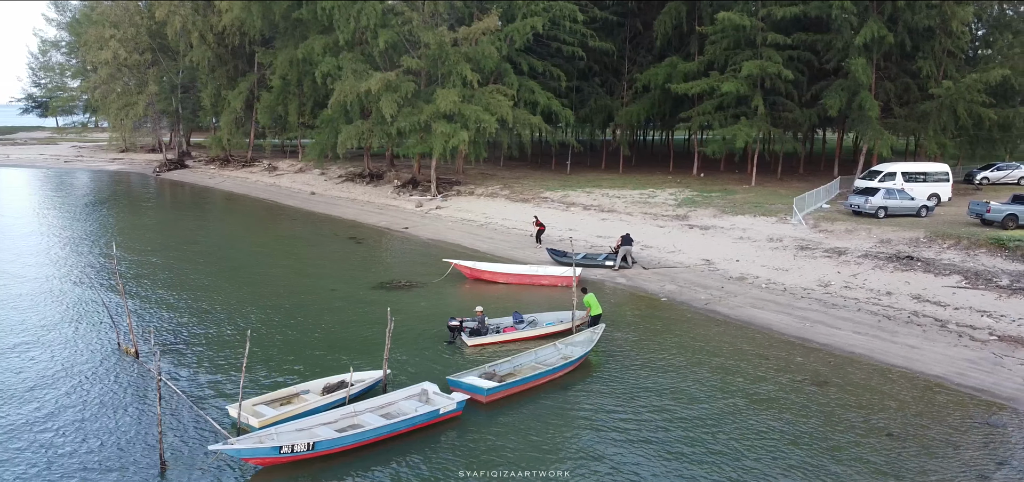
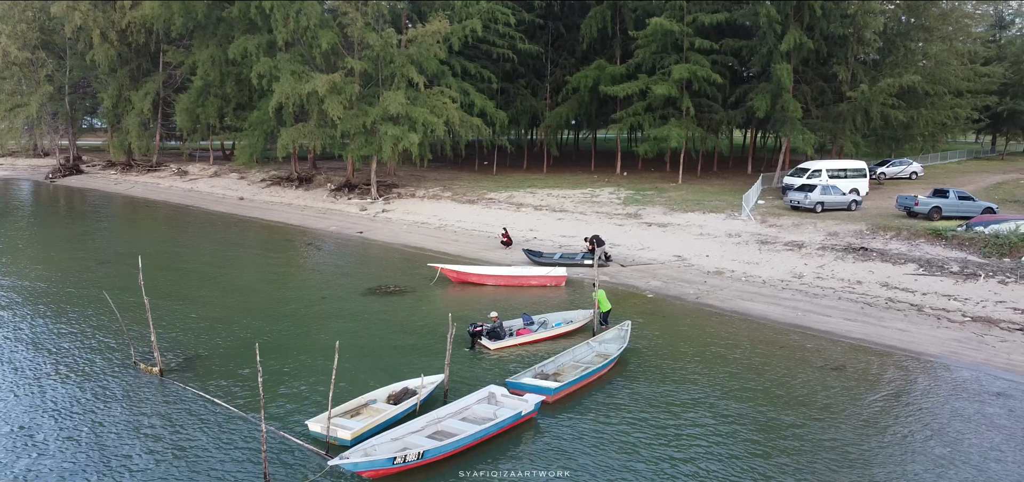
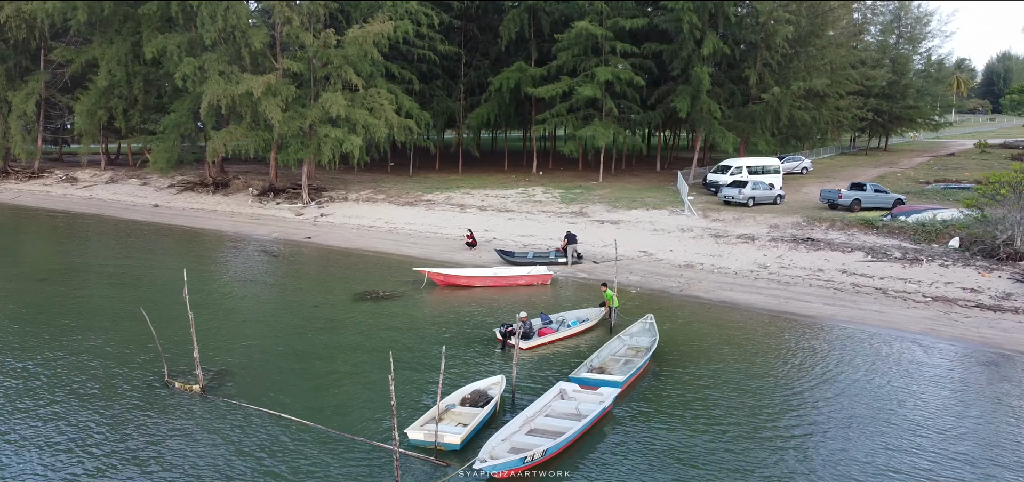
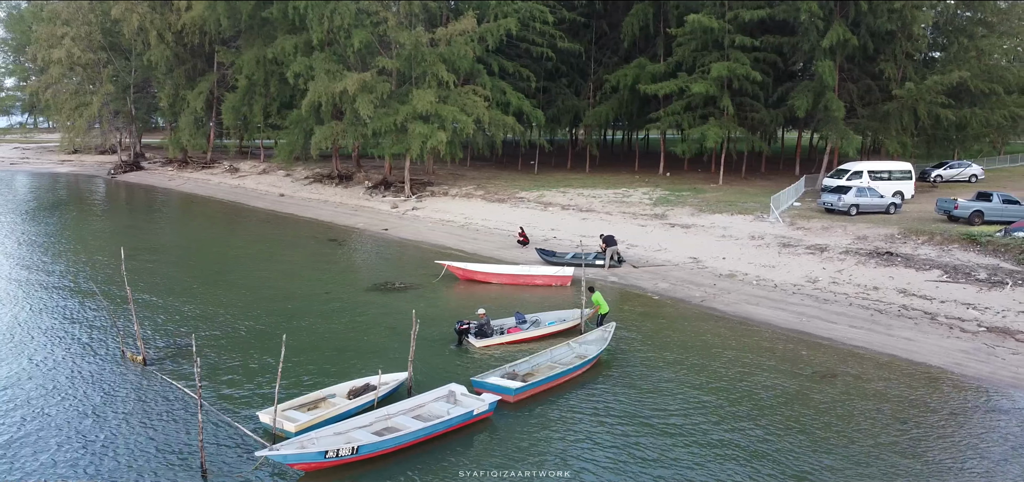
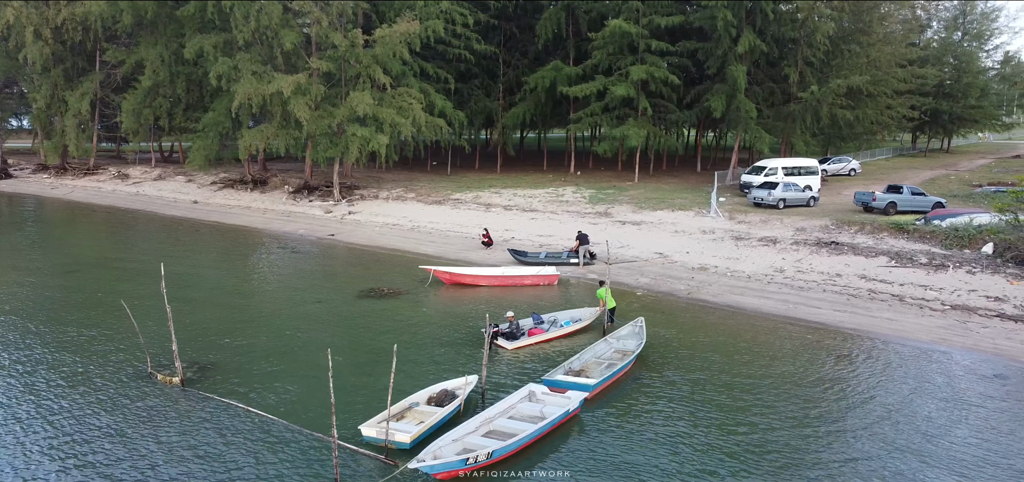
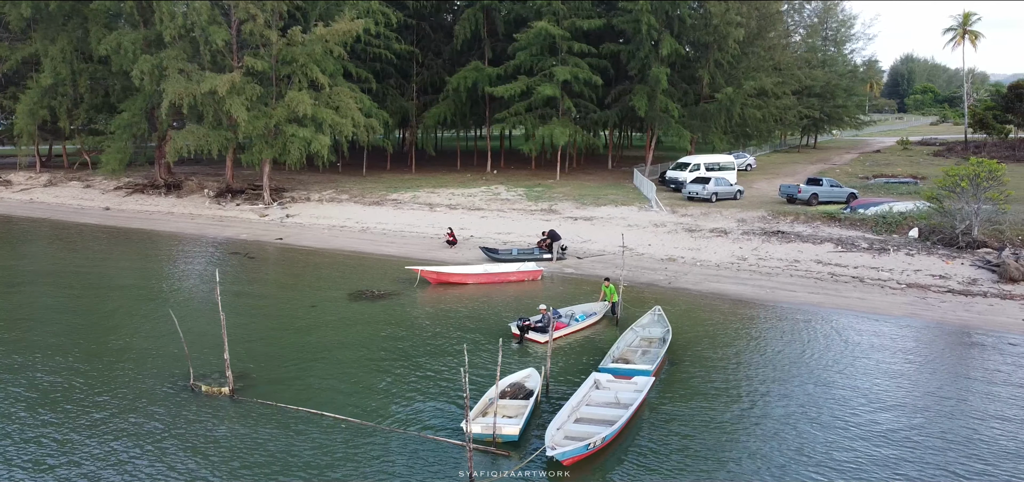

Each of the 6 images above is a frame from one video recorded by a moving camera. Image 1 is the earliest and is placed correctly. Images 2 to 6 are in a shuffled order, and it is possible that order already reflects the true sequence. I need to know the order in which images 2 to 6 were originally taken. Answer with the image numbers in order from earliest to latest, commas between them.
4, 2, 5, 3, 6
